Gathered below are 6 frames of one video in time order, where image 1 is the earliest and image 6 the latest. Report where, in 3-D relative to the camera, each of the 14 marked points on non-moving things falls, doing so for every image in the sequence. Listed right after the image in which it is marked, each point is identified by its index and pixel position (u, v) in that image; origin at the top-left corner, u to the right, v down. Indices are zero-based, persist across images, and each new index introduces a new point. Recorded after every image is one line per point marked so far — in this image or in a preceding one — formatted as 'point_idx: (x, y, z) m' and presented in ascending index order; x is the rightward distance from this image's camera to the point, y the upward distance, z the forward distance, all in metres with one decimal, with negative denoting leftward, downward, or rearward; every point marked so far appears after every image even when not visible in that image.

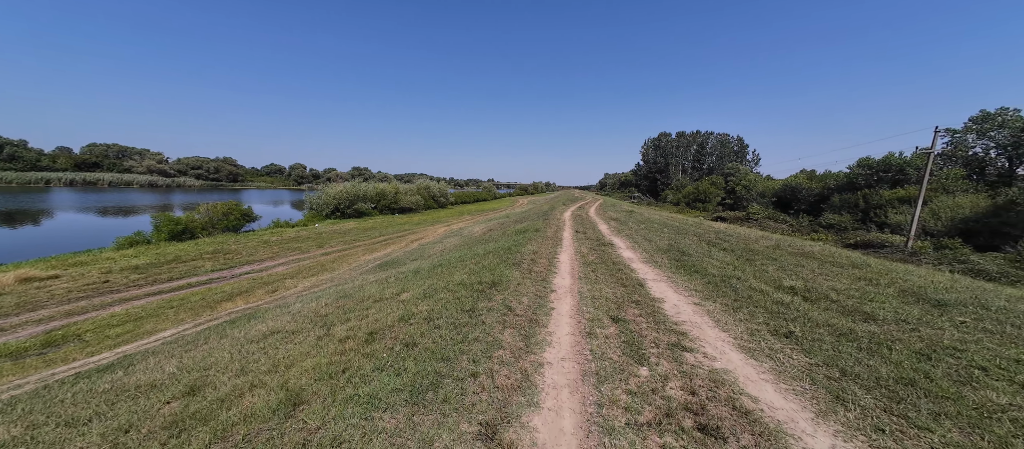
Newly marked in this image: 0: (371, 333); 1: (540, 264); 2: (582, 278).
0: (-2.1, -1.6, +4.9) m
1: (+0.8, -1.1, +9.2) m
2: (+1.7, -1.3, +7.7) m
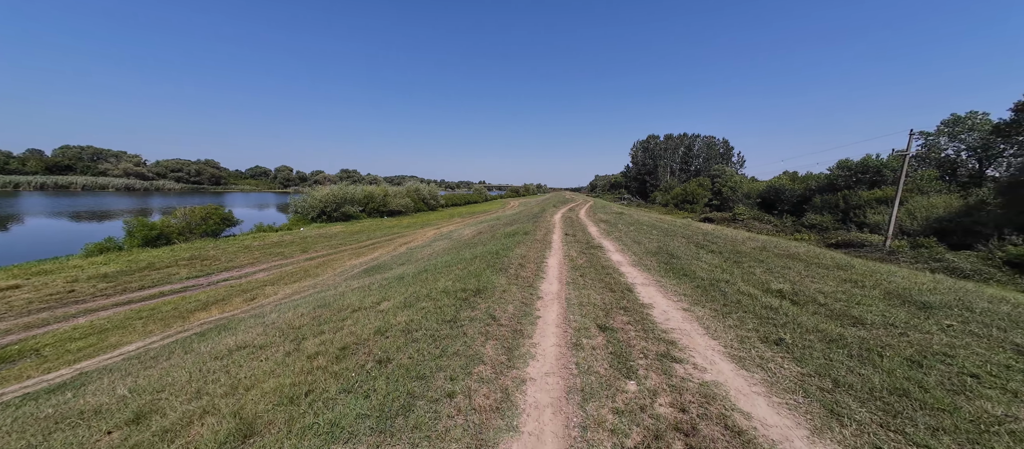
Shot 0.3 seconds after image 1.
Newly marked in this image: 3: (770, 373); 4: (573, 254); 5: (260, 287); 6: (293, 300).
0: (-2.4, -1.7, +4.6) m
1: (+0.4, -1.2, +9.0) m
2: (+1.4, -1.4, +7.5) m
3: (+3.0, -1.7, +3.9) m
4: (+2.2, -1.0, +11.5) m
5: (-13.6, -3.4, +17.7) m
6: (-8.1, -2.8, +12.1) m
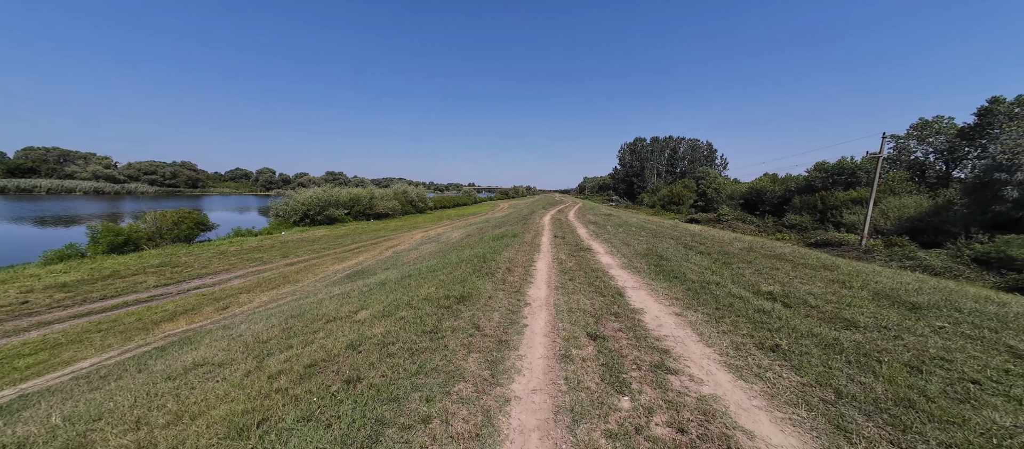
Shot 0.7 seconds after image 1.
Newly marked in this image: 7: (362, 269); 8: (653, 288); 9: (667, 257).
0: (-2.6, -1.8, +4.1) m
1: (0.0, -1.3, +8.7) m
2: (+1.0, -1.4, +7.3) m
3: (+2.9, -1.8, +3.6) m
4: (+1.8, -1.1, +11.3) m
5: (-14.3, -3.6, +16.8) m
6: (-8.5, -3.0, +11.4) m
7: (-8.9, -2.6, +19.4) m
8: (+3.1, -1.4, +7.3) m
9: (+5.1, -1.1, +10.7) m
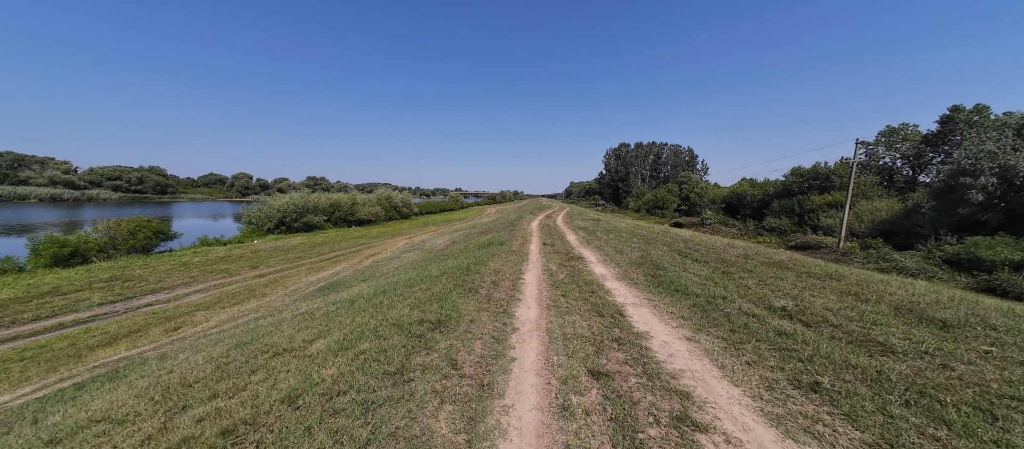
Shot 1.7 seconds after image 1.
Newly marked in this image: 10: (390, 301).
0: (-2.7, -2.0, +3.1) m
1: (-0.3, -1.5, +7.7) m
2: (+0.7, -1.6, +6.4) m
3: (+2.7, -1.9, +2.8) m
4: (+1.3, -1.4, +10.5) m
5: (-14.9, -4.1, +15.2) m
6: (-9.0, -3.3, +10.1) m
7: (-9.7, -3.1, +18.0) m
8: (+2.8, -1.6, +6.5) m
9: (+4.6, -1.3, +10.0) m
10: (-2.8, -1.8, +7.6) m
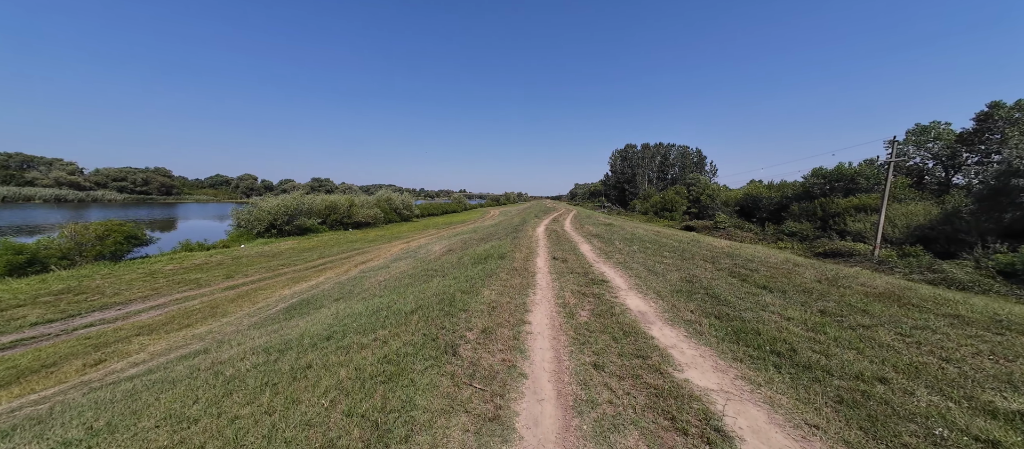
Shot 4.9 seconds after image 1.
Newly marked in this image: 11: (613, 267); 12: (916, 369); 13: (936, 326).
0: (-2.8, -2.2, +0.3) m
1: (-0.3, -1.8, +4.9) m
2: (+0.7, -1.9, +3.6) m
3: (+2.7, -2.2, 0.0) m
4: (+1.3, -1.7, +7.6) m
5: (-14.8, -4.4, +12.6) m
6: (-8.9, -3.6, +7.4) m
7: (-9.6, -3.4, +15.3) m
8: (+2.8, -1.9, +3.7) m
9: (+4.7, -1.6, +7.1) m
10: (-2.8, -2.1, +4.8) m
11: (+3.4, -1.4, +11.0) m
12: (+5.3, -1.8, +4.3) m
13: (+7.3, -1.7, +5.7) m
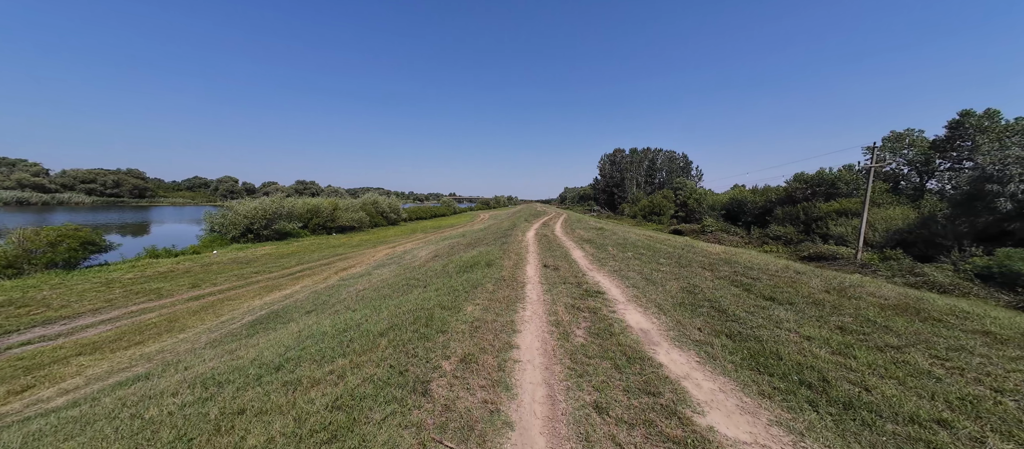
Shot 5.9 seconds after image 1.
0: (-2.8, -2.3, -0.6) m
1: (-0.5, -2.0, +4.1) m
2: (+0.6, -2.0, +2.7) m
3: (+2.6, -2.3, -0.8) m
4: (+1.0, -1.8, +6.8) m
5: (-15.3, -4.6, +11.2) m
6: (-9.2, -3.8, +6.2) m
7: (-10.1, -3.6, +14.1) m
8: (+2.7, -2.0, +2.9) m
9: (+4.4, -1.8, +6.4) m
10: (-3.0, -2.2, +3.9) m
11: (+3.0, -1.6, +10.3) m
12: (+5.1, -1.9, +3.6) m
13: (+7.0, -1.8, +5.1) m
